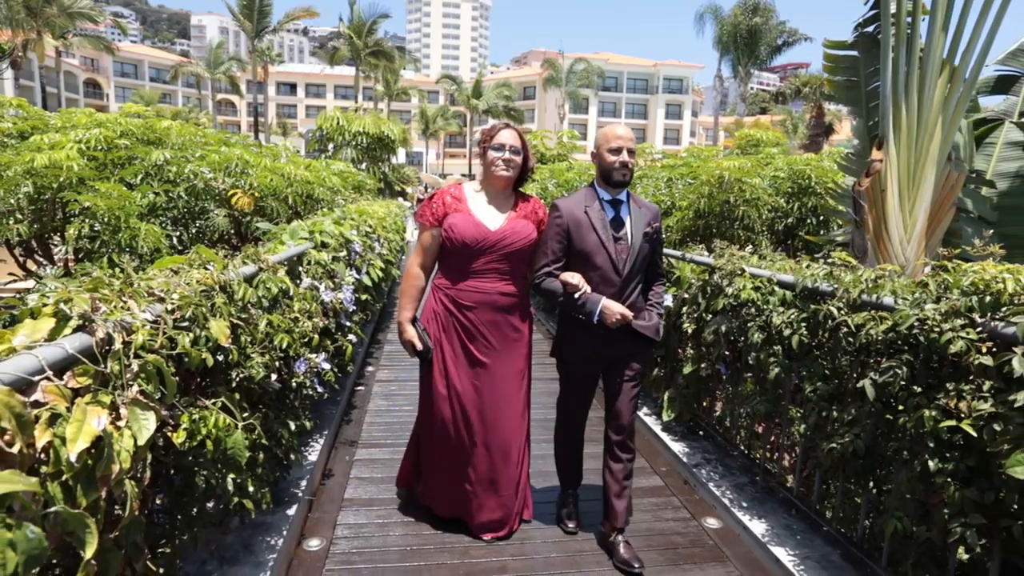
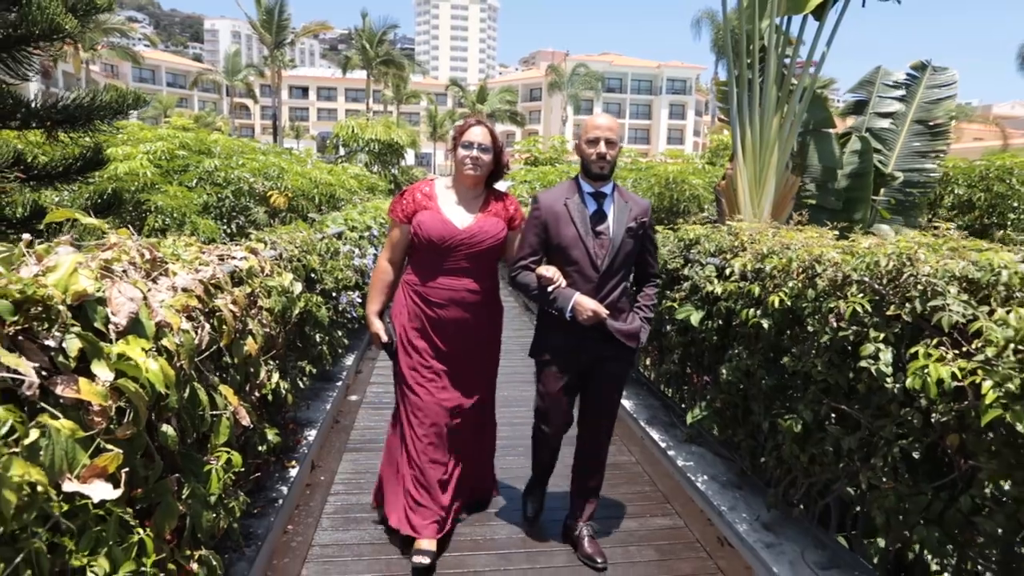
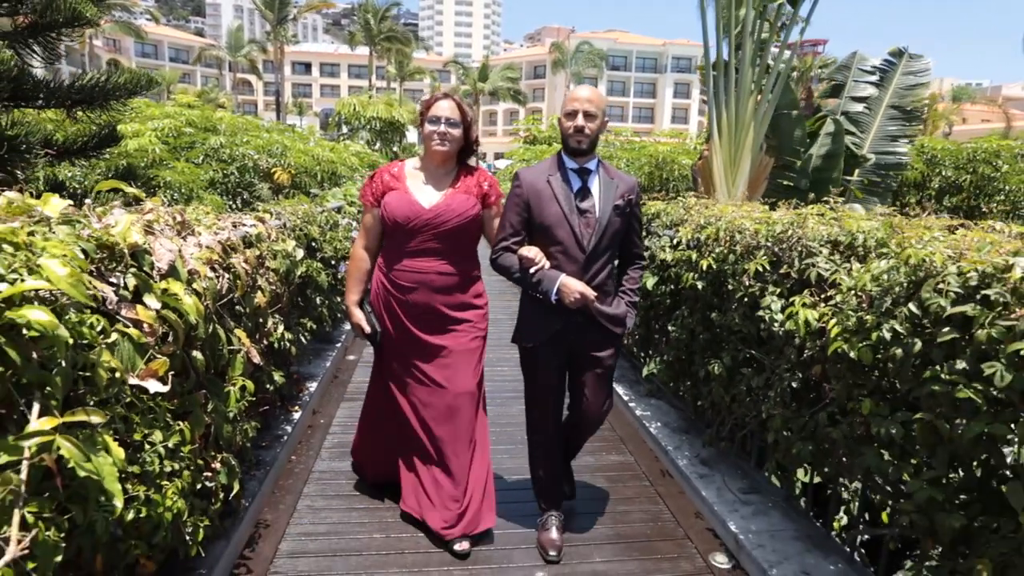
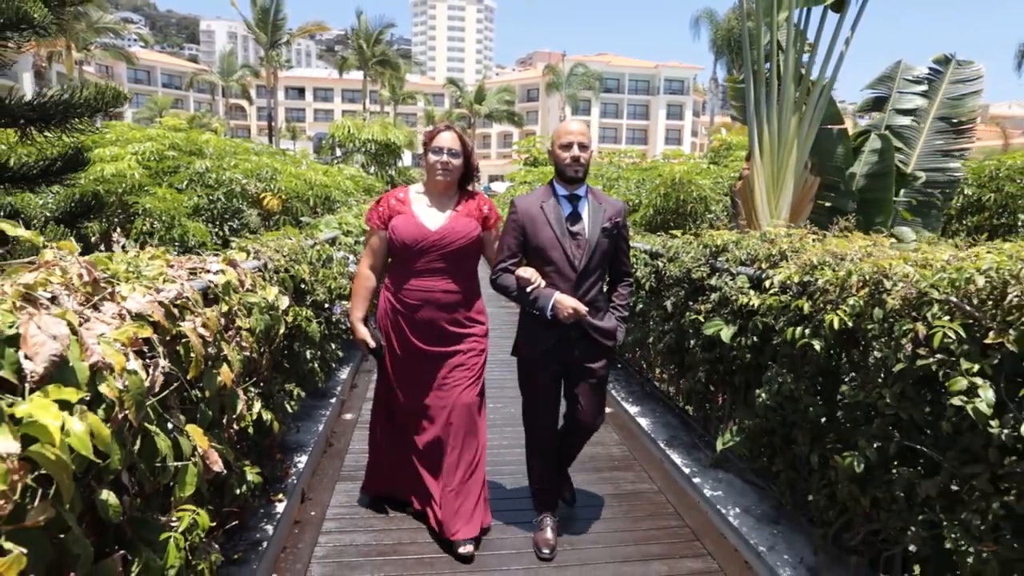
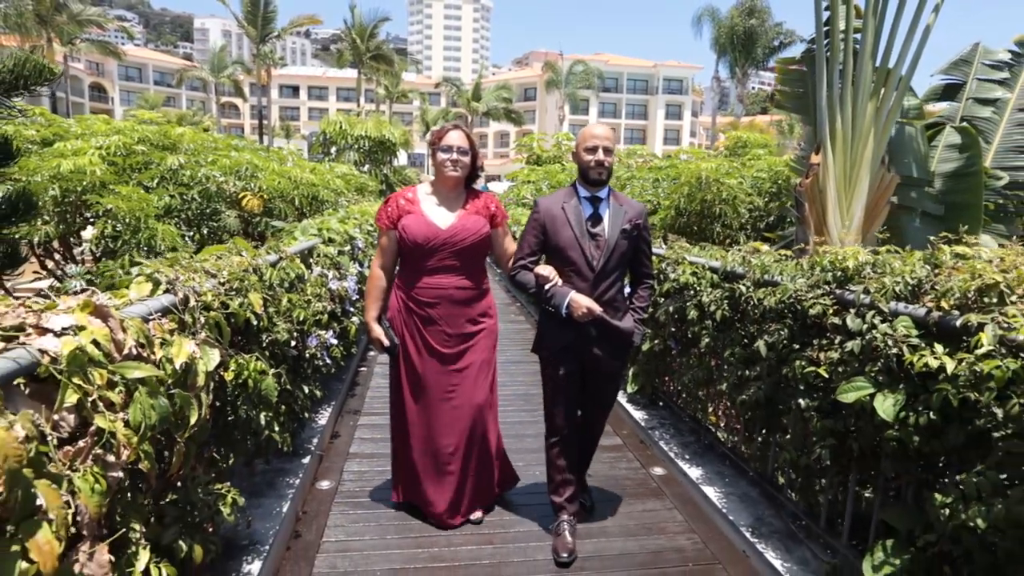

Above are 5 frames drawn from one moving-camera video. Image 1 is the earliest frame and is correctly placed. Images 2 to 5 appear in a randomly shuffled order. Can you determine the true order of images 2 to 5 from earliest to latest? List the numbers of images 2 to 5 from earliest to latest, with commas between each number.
5, 4, 2, 3
